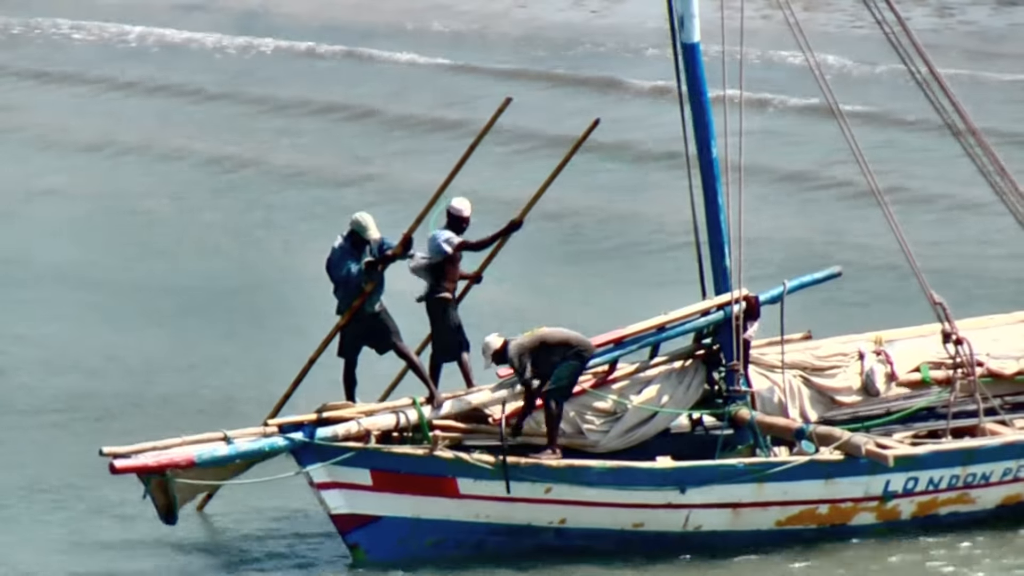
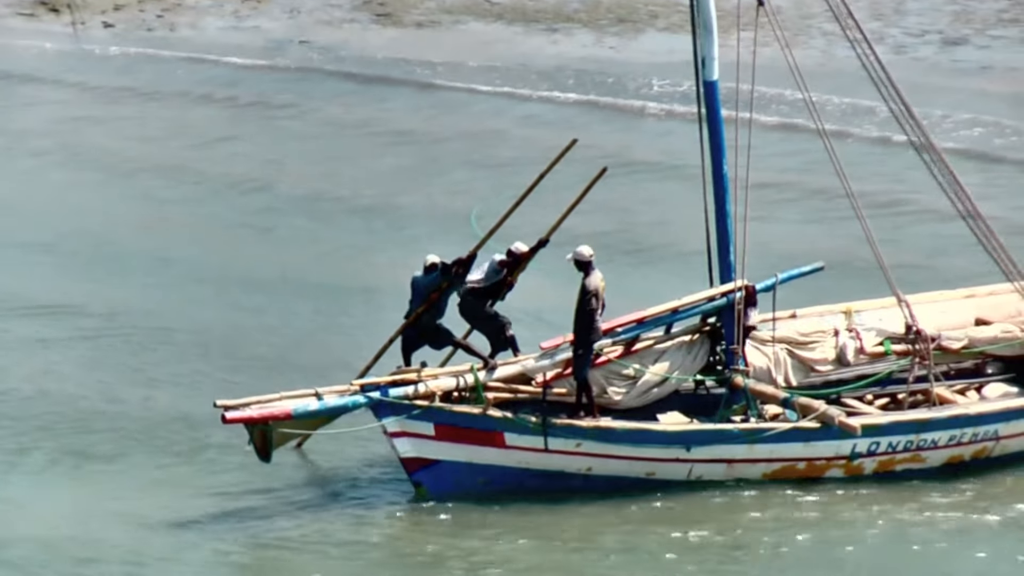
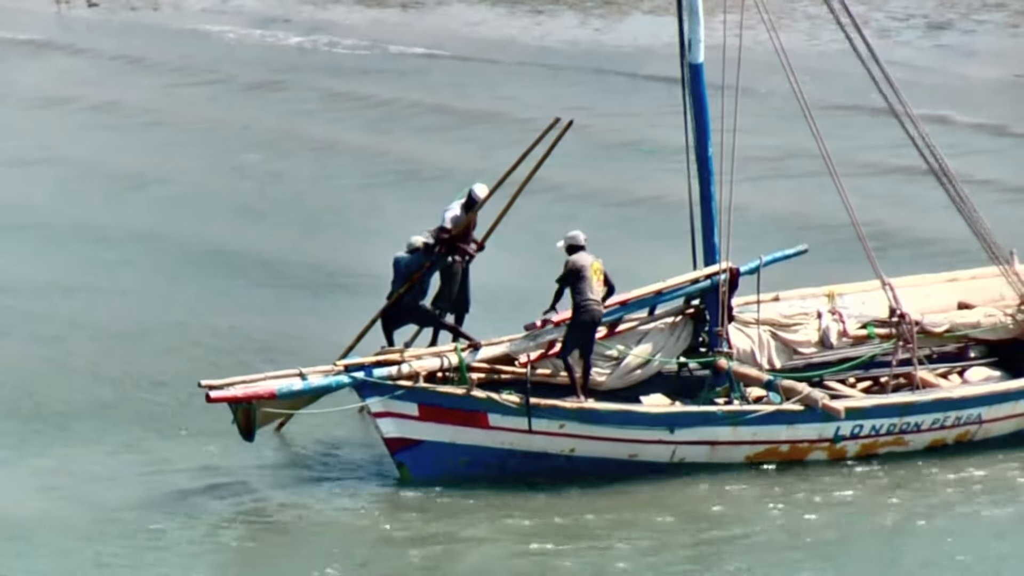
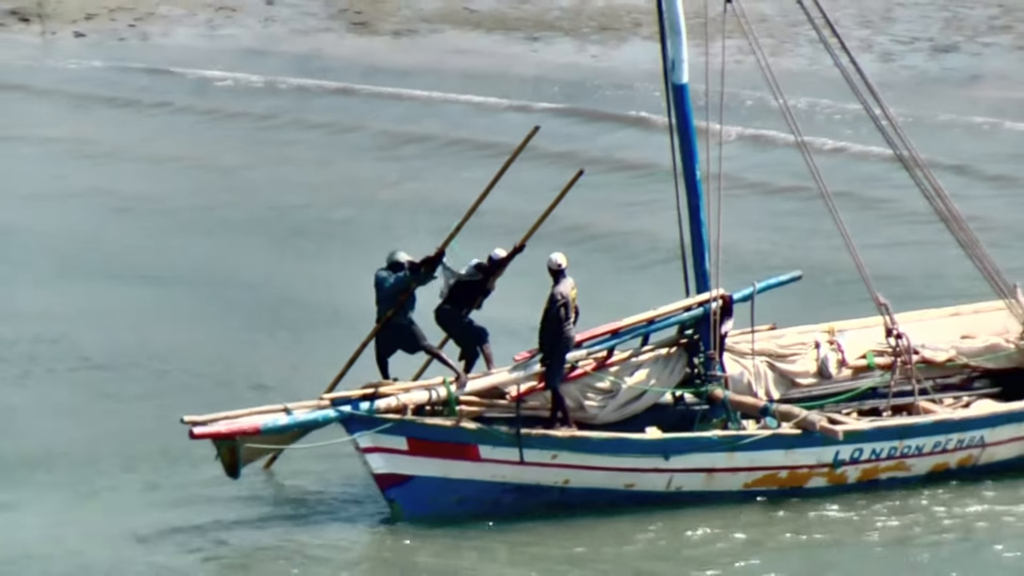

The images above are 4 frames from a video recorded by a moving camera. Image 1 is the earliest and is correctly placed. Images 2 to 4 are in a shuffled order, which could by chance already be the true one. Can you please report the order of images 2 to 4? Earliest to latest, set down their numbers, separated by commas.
4, 2, 3
